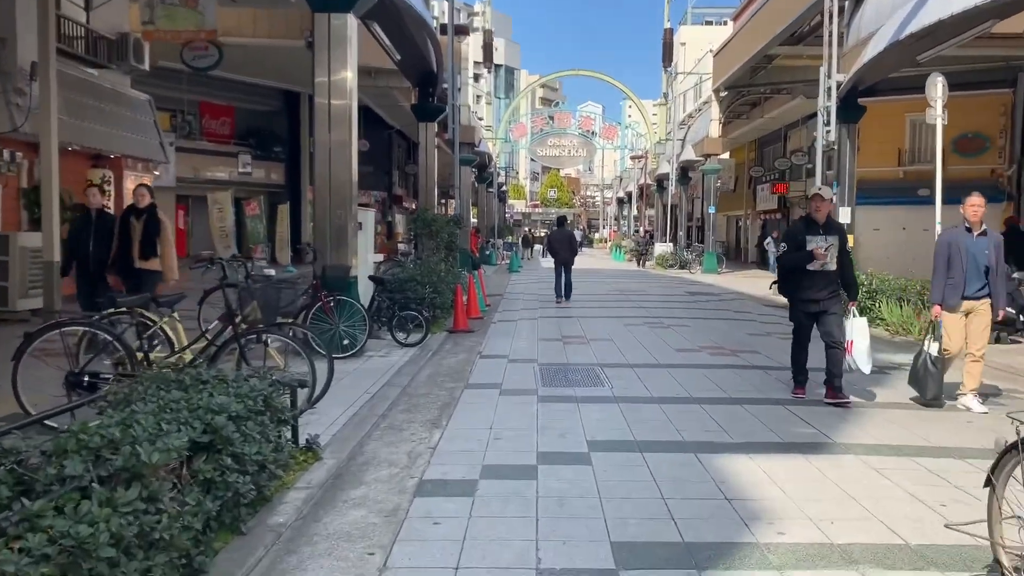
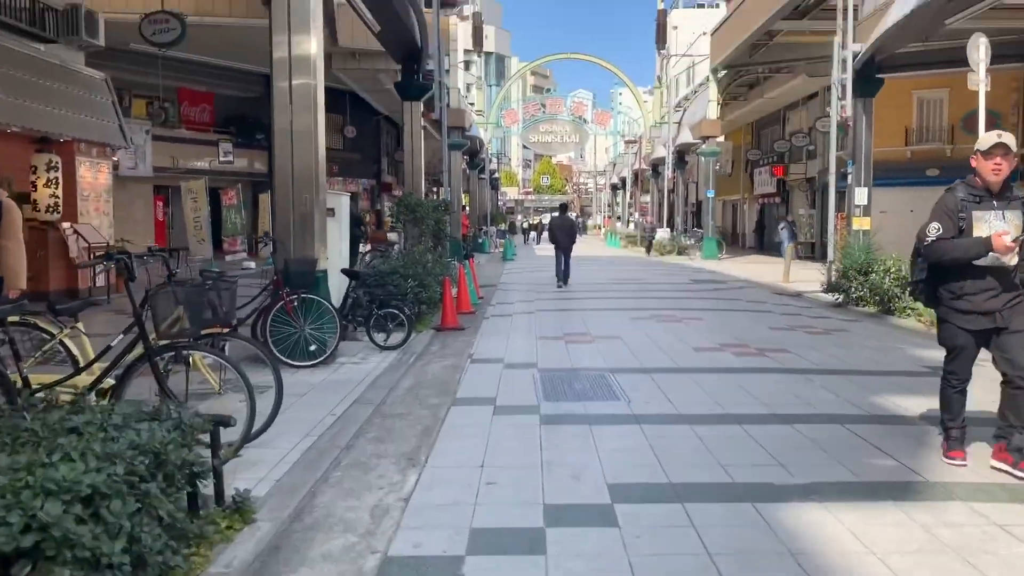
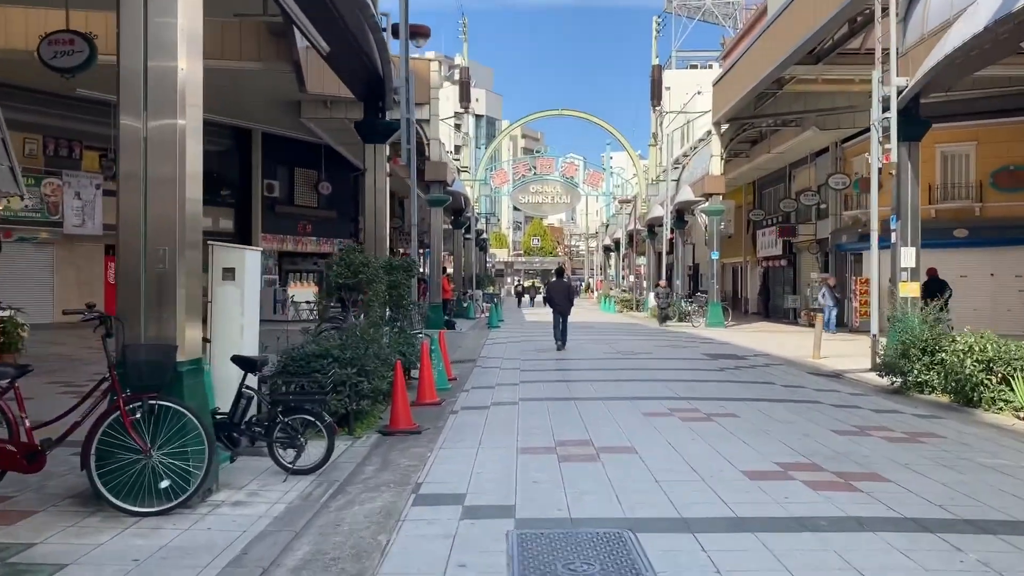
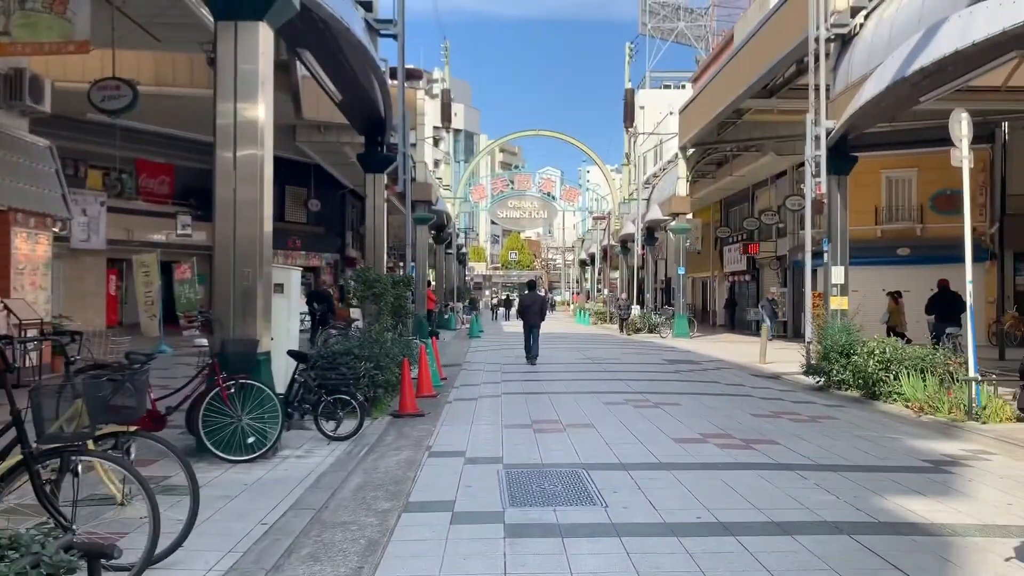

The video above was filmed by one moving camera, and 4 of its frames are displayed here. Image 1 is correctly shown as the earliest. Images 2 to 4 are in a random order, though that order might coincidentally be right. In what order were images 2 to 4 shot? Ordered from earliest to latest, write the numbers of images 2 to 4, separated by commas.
2, 4, 3
